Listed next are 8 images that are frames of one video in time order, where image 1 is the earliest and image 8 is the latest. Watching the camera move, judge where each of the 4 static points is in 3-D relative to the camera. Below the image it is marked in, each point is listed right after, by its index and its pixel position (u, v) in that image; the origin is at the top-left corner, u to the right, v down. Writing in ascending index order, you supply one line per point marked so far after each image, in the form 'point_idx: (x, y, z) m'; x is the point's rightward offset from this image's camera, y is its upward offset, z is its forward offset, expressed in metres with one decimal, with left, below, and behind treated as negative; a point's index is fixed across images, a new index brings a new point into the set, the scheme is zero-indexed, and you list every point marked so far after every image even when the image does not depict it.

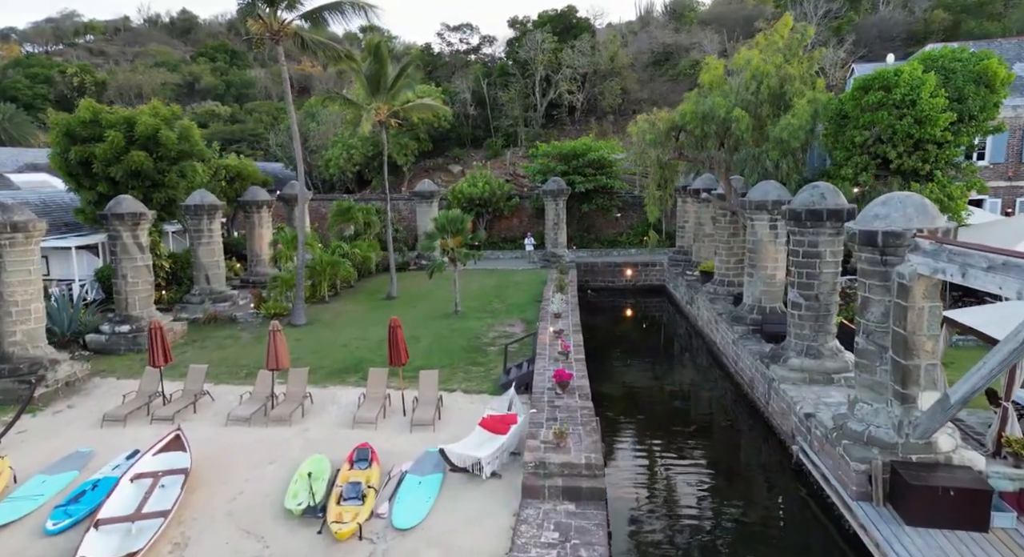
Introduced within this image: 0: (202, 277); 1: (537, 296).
0: (-7.8, 0.0, +16.5) m
1: (+0.7, -0.5, +18.4) m
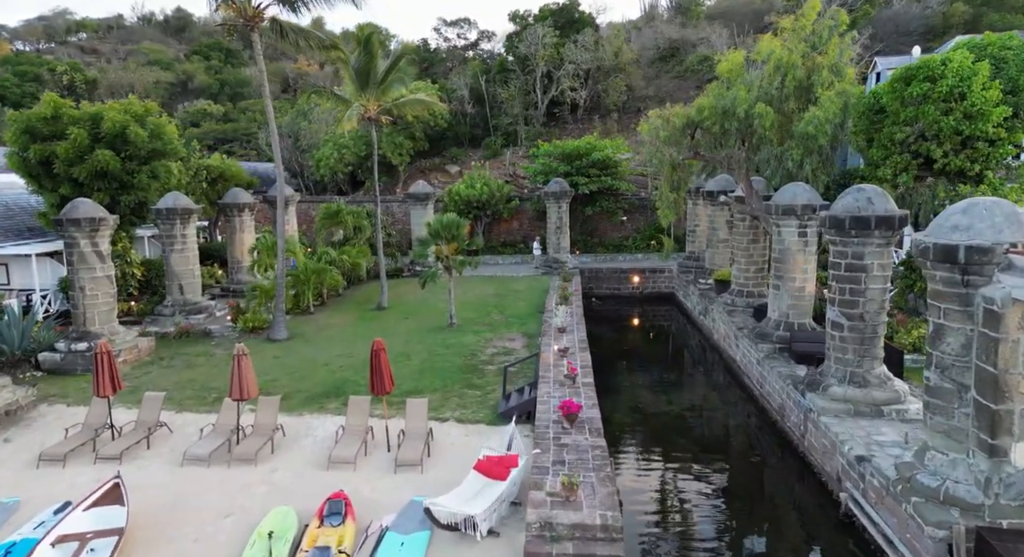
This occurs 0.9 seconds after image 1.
0: (-7.8, -0.2, +15.2) m
1: (+0.7, -0.8, +17.1) m
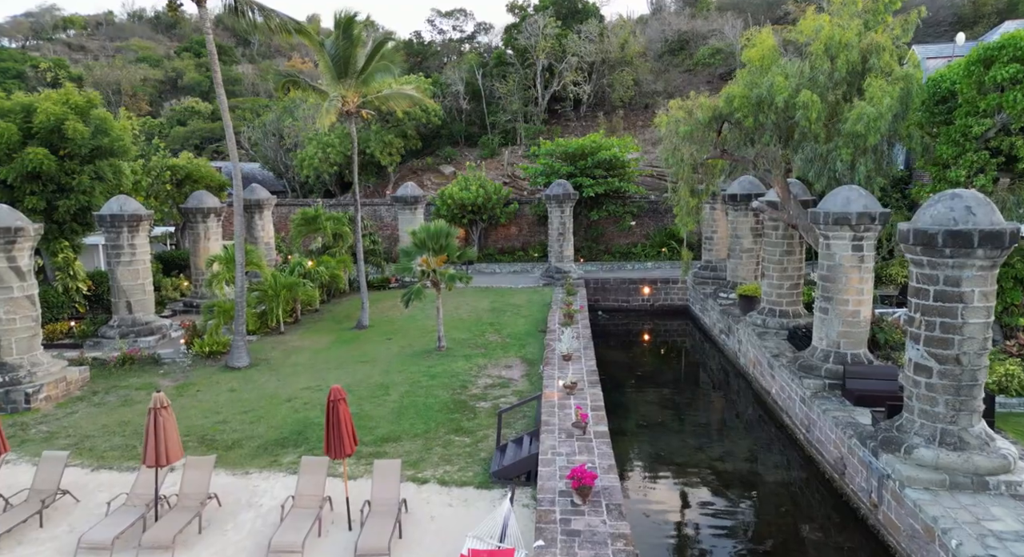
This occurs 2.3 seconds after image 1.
0: (-7.9, -0.5, +13.2) m
1: (+0.6, -1.1, +15.1) m
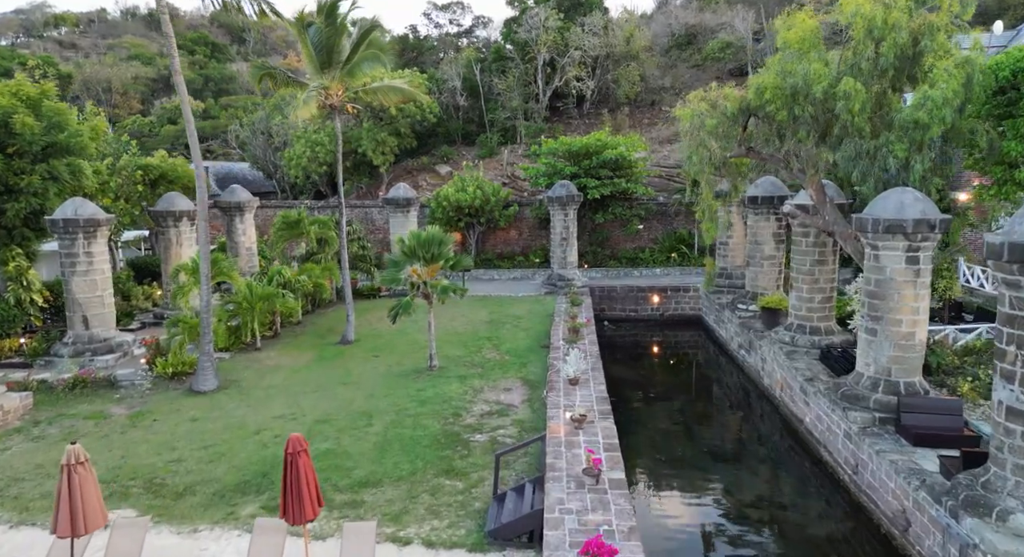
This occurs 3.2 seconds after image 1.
0: (-7.9, -0.7, +11.9) m
1: (+0.6, -1.3, +13.8) m
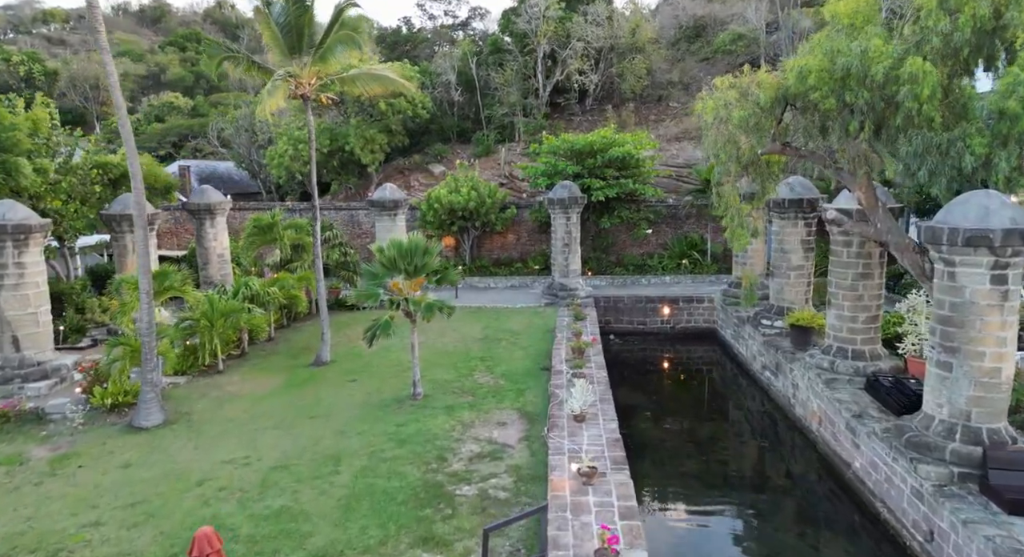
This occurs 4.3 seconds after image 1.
0: (-8.0, -0.9, +10.3) m
1: (+0.6, -1.6, +12.2) m
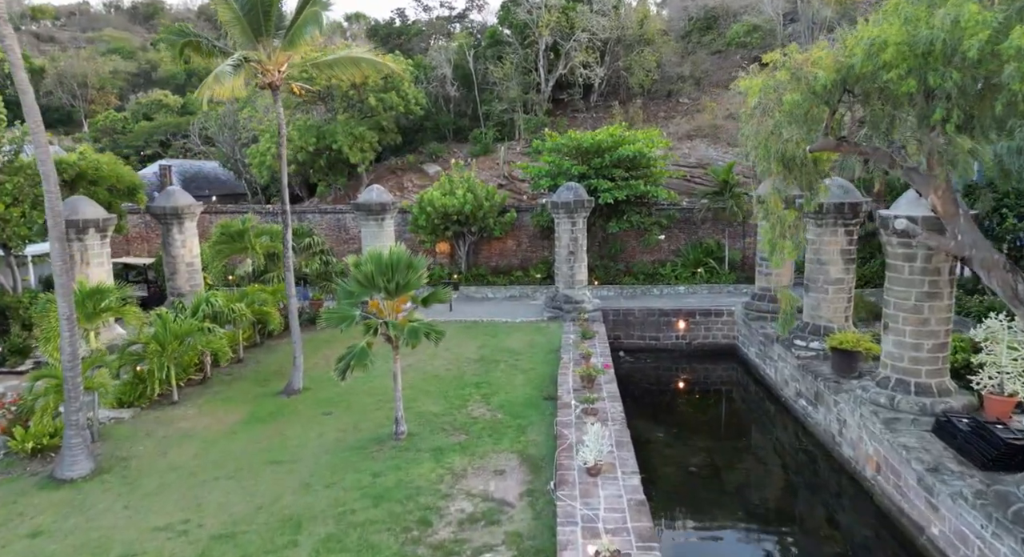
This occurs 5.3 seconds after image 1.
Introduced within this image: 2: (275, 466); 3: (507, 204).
0: (-8.0, -1.2, +8.7) m
1: (+0.5, -1.8, +10.6) m
2: (-3.0, -2.3, +8.2) m
3: (-0.1, +2.2, +19.0) m
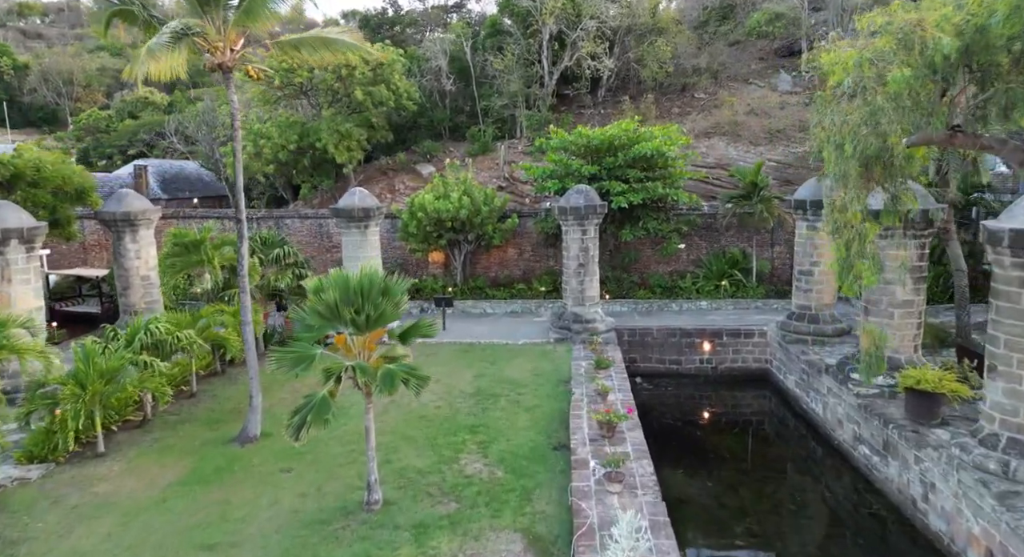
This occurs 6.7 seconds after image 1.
0: (-7.9, -1.5, +6.8) m
1: (+0.6, -2.1, +8.7) m
2: (-2.9, -2.6, +6.3) m
3: (-0.1, +1.8, +17.2) m
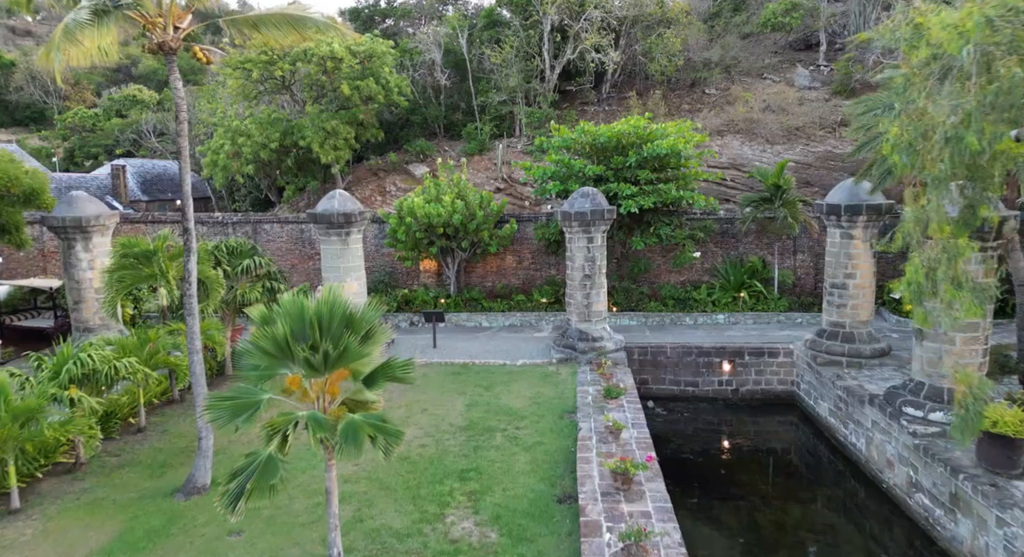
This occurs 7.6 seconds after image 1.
0: (-8.0, -1.7, +5.5) m
1: (+0.5, -2.4, +7.4) m
2: (-3.0, -2.9, +4.9) m
3: (-0.1, +1.6, +15.8) m
